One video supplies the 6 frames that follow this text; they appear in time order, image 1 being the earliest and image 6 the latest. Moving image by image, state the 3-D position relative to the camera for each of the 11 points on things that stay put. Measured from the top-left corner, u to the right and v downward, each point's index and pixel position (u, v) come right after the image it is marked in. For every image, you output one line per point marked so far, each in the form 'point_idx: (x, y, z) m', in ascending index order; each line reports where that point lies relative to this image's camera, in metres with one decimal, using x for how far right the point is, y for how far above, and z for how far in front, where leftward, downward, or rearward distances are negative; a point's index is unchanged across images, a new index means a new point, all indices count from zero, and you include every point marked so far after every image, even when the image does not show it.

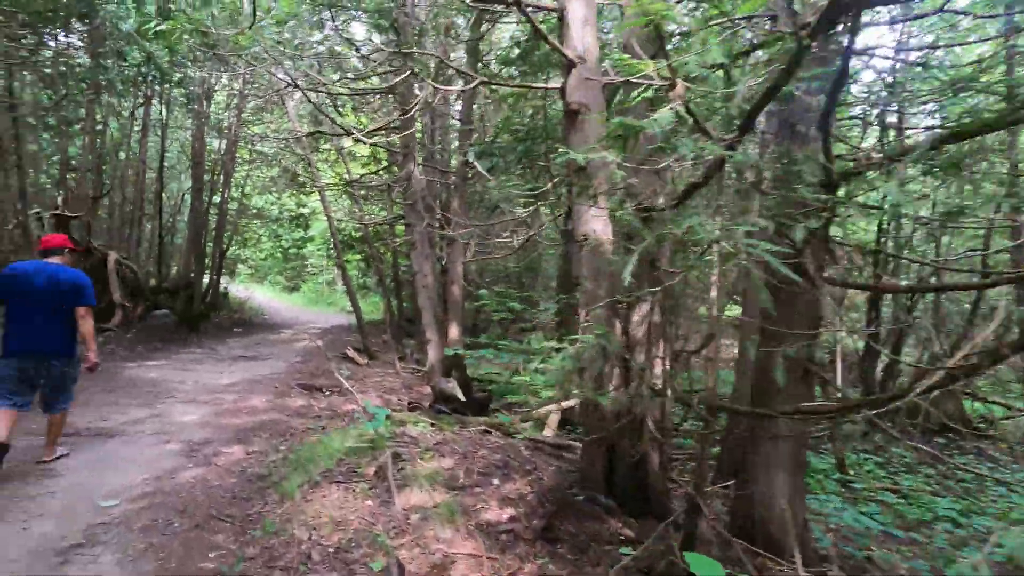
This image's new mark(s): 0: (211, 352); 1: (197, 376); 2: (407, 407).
0: (-6.0, -1.3, +10.8) m
1: (-4.6, -1.3, +7.8) m
2: (-1.3, -1.5, +6.8) m
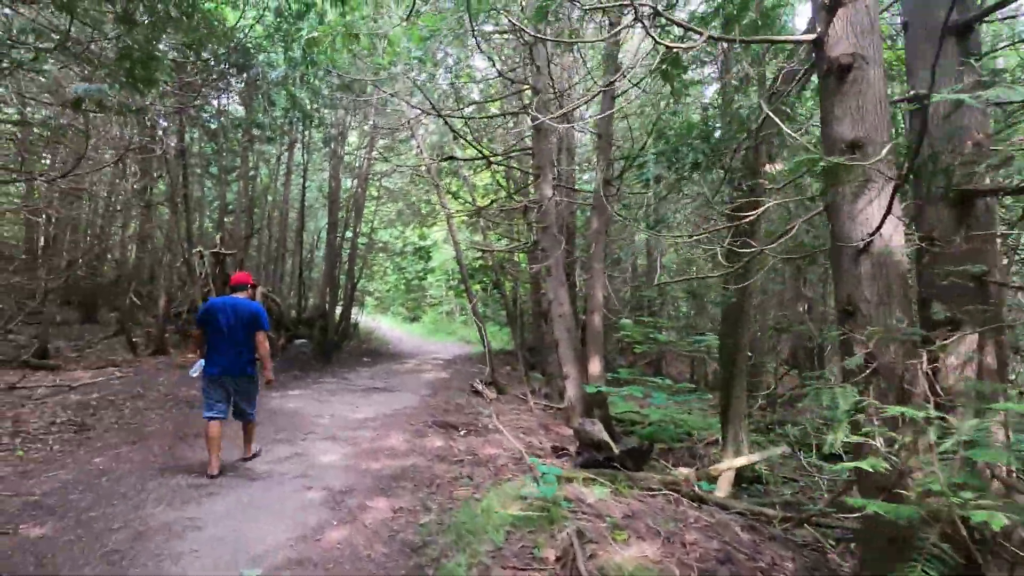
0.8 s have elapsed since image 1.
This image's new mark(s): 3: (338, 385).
0: (-3.4, -1.9, +10.9) m
1: (-2.5, -1.7, +7.7) m
2: (+0.5, -1.9, +6.0) m
3: (-3.4, -1.9, +10.4) m
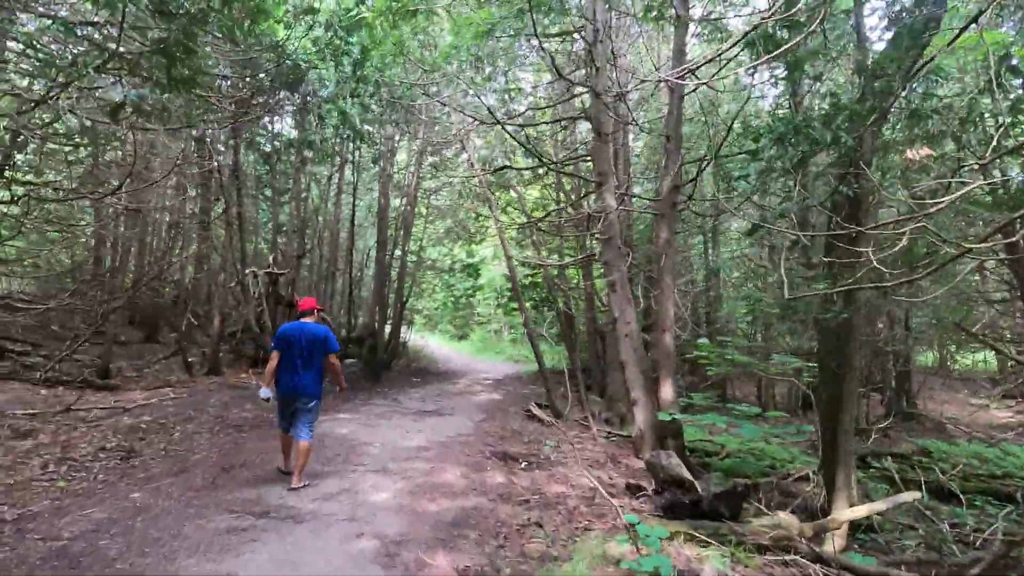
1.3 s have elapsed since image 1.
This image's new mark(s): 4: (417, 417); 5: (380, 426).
0: (-2.3, -2.3, +10.5) m
1: (-1.7, -2.0, +7.2) m
2: (+1.2, -2.0, +5.3) m
3: (-2.3, -2.2, +9.9) m
4: (-1.6, -2.1, +8.9) m
5: (-1.9, -2.0, +7.9) m
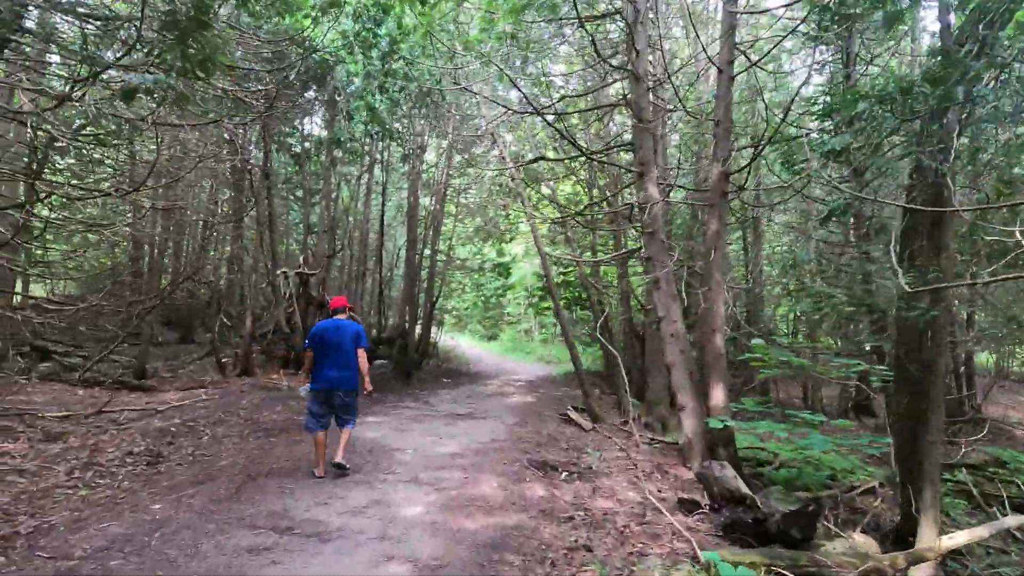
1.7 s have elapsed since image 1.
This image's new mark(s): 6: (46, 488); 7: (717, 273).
0: (-1.6, -2.2, +10.2) m
1: (-1.2, -2.0, +6.9) m
2: (+1.6, -2.0, +4.9) m
3: (-1.7, -2.2, +9.7) m
4: (-1.0, -2.1, +8.6) m
5: (-1.4, -2.0, +7.6) m
6: (-4.1, -1.8, +4.7) m
7: (+2.5, +0.2, +6.4) m
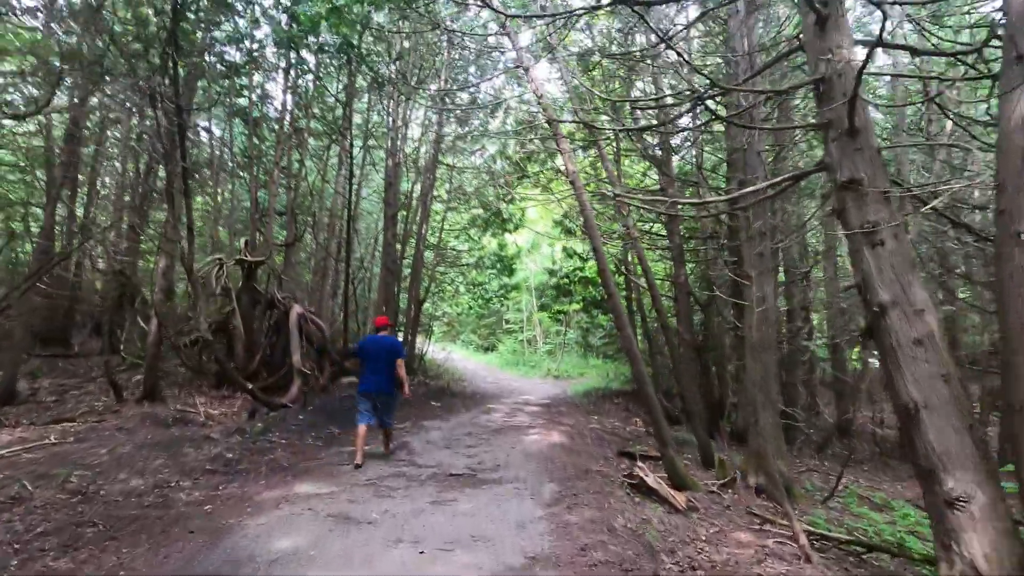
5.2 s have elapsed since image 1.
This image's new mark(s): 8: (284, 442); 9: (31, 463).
0: (-1.3, -2.0, +6.5) m
1: (-0.9, -1.7, +3.3) m
2: (+2.0, -1.7, +1.3) m
3: (-1.4, -2.0, +6.0) m
4: (-0.7, -1.9, +5.0) m
5: (-1.1, -1.8, +4.0) m
6: (-3.7, -1.4, +1.0) m
7: (+2.8, +0.5, +2.9) m
8: (-3.1, -2.1, +7.3) m
9: (-4.8, -1.7, +5.3) m
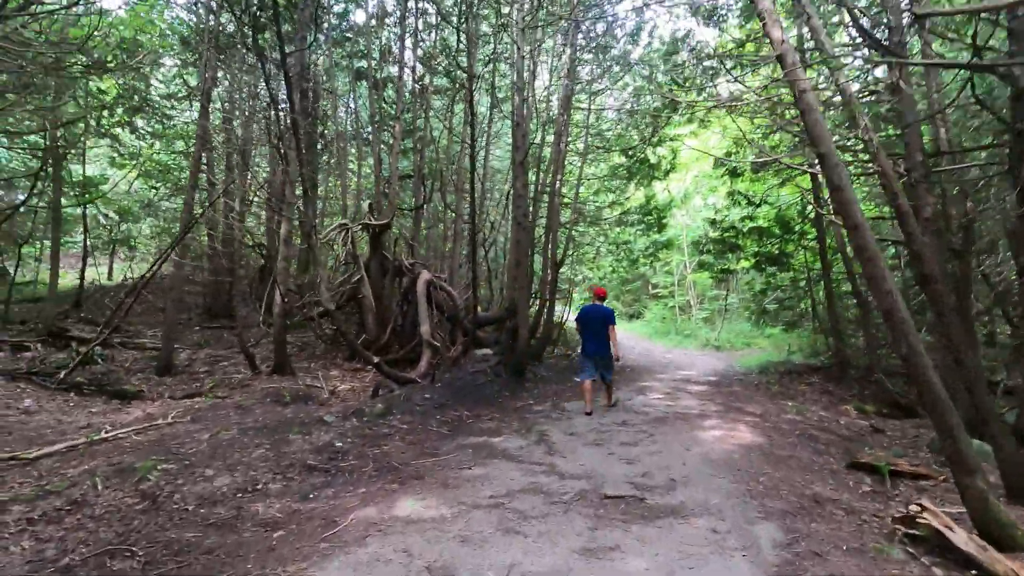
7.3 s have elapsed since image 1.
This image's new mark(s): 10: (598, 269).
0: (+0.3, -1.5, +5.0) m
1: (-0.1, -1.4, +1.7) m
2: (+2.1, -1.4, -0.9) m
3: (+0.1, -1.5, +4.5) m
4: (+0.5, -1.5, +3.3) m
5: (-0.2, -1.4, +2.4) m
6: (-3.4, -1.3, +0.2) m
7: (+3.3, +0.8, +0.3) m
8: (-1.3, -1.6, +6.2) m
9: (-3.4, -1.4, +4.7) m
10: (+2.9, +0.7, +18.6) m
